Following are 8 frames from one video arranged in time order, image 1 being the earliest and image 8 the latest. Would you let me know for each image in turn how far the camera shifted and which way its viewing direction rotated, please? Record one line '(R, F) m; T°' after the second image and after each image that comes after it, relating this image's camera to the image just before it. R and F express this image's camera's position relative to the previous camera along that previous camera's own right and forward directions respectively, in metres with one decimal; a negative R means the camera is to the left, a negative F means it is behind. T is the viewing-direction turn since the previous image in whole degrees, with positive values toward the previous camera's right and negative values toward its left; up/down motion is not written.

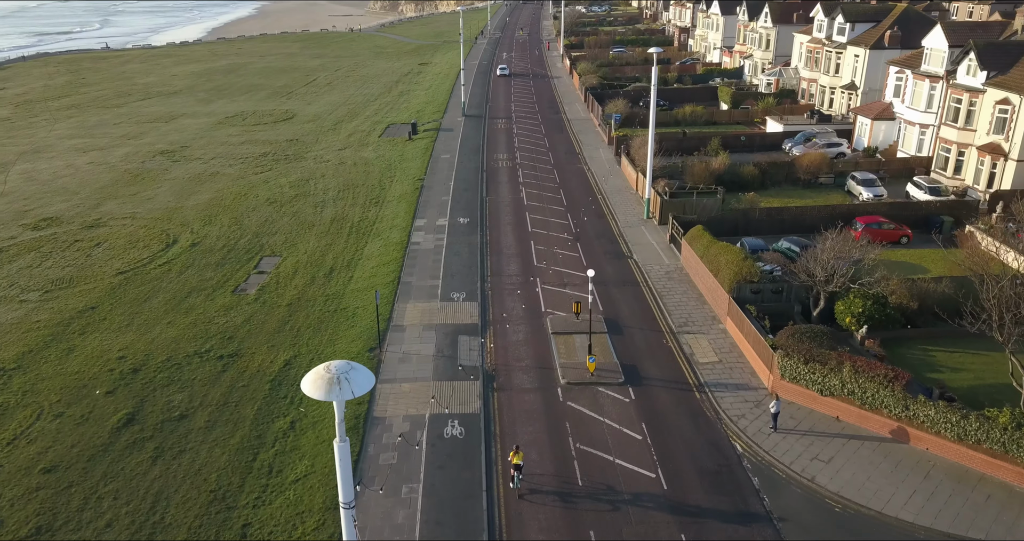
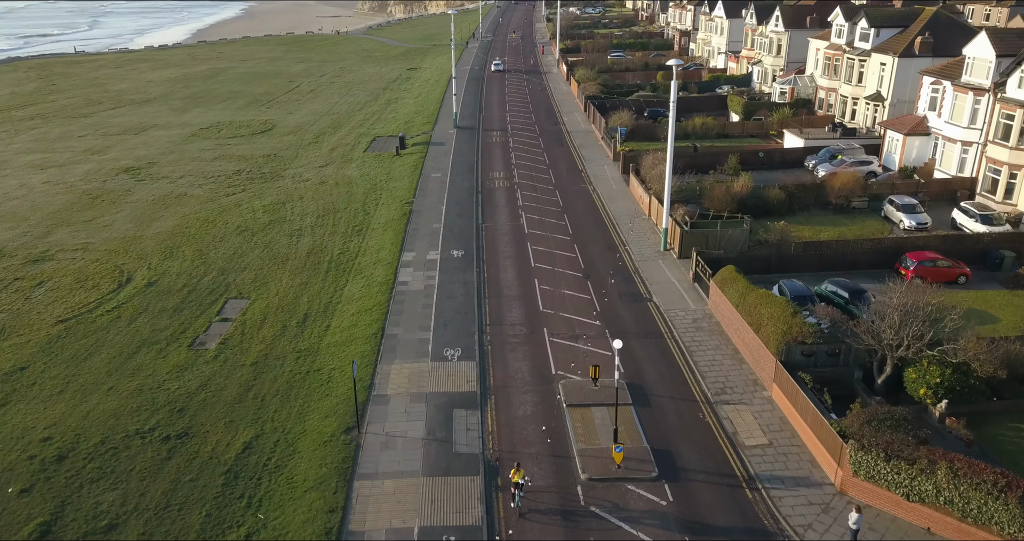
(-0.5, +5.1) m; +1°
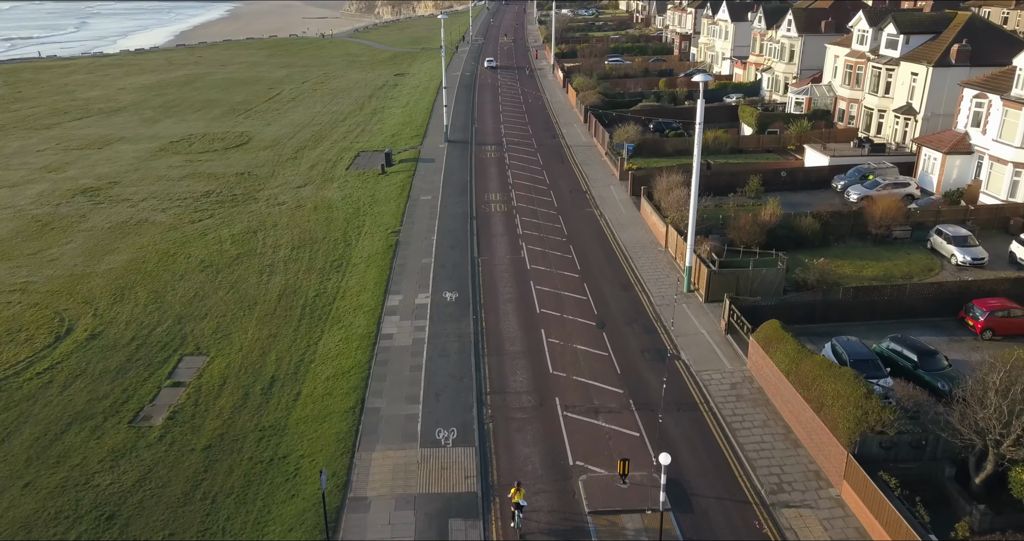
(-0.5, +5.1) m; +1°
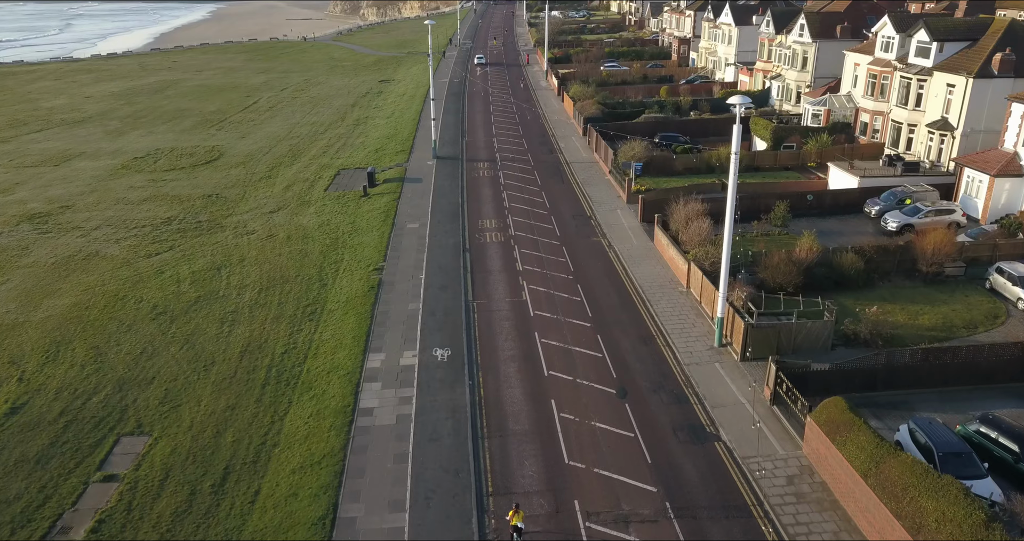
(-0.5, +5.1) m; +1°
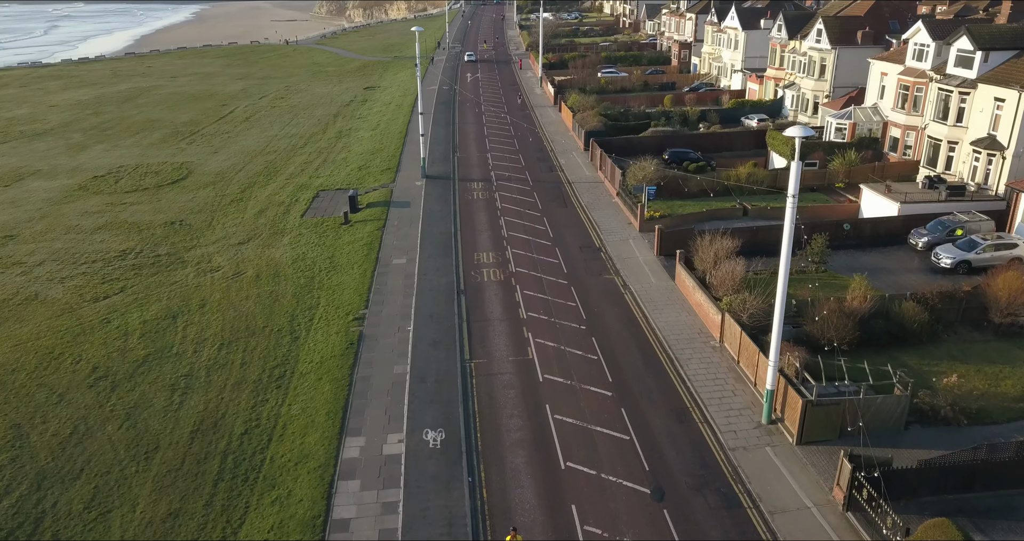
(-0.6, +5.1) m; +1°
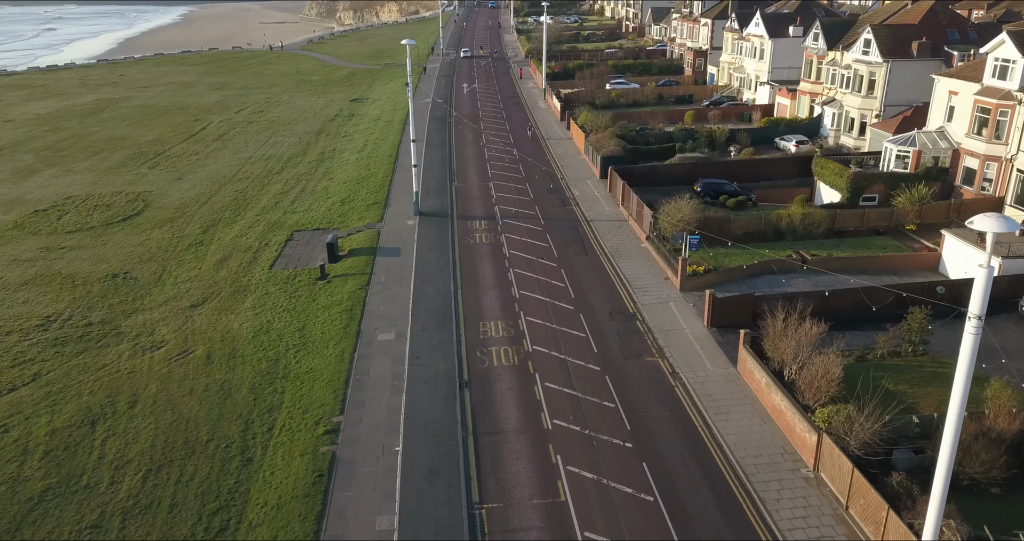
(-0.9, +7.7) m; +1°
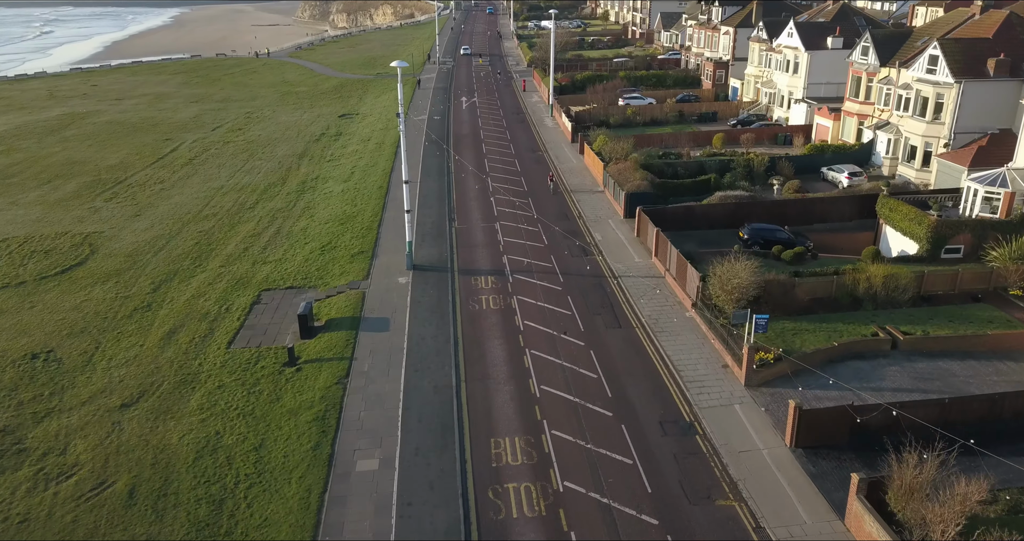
(-0.8, +7.5) m; 0°
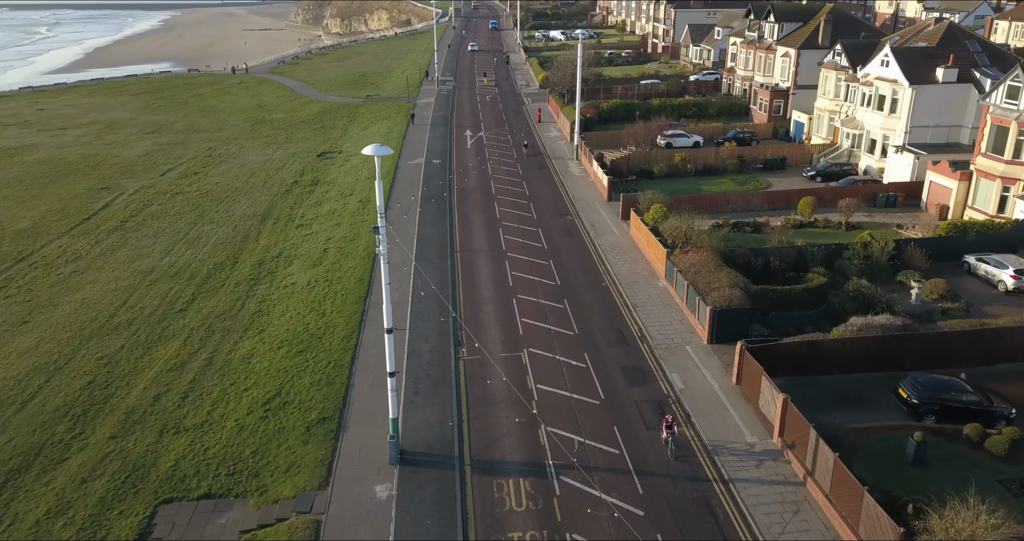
(-1.5, +13.8) m; 0°
